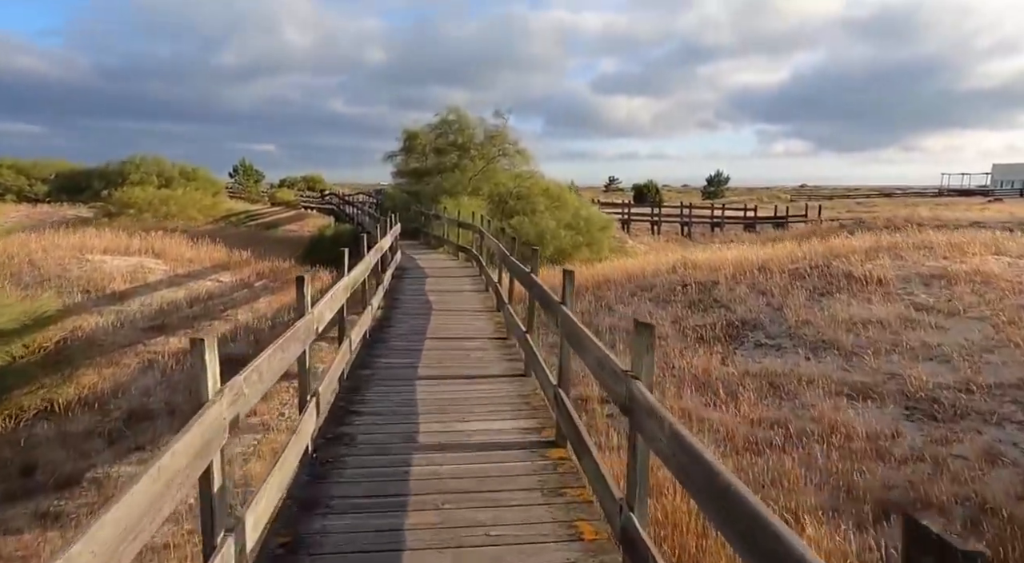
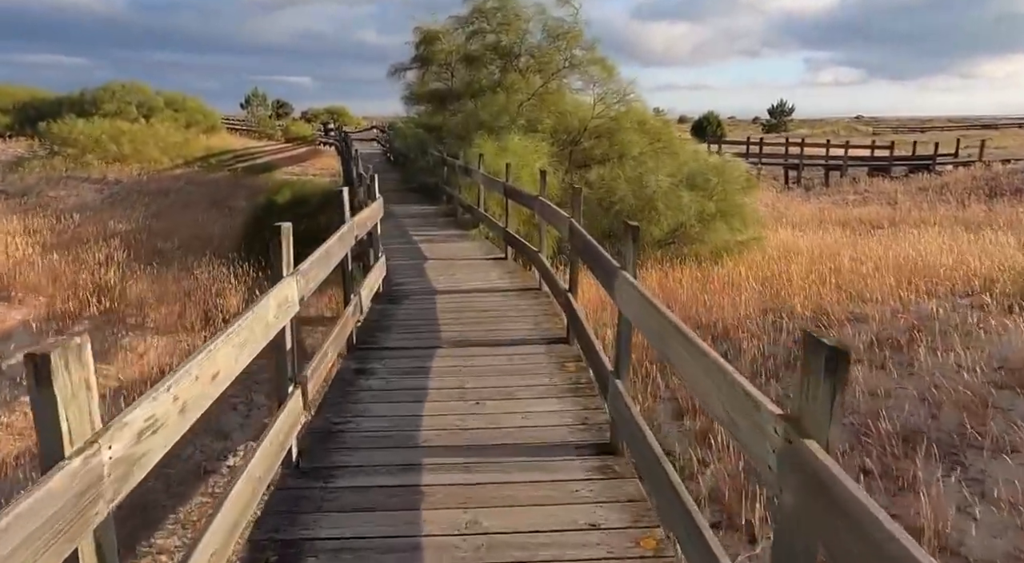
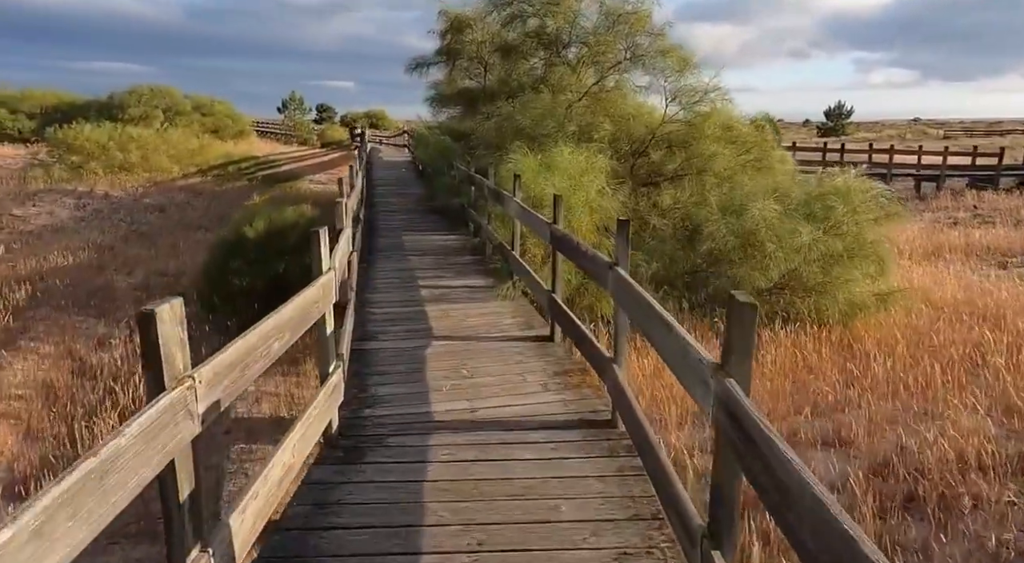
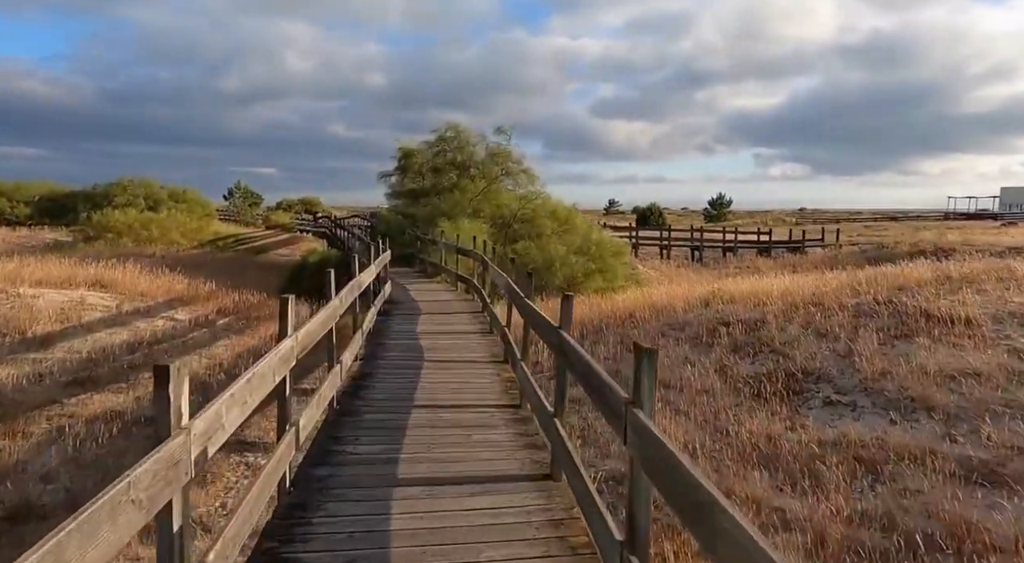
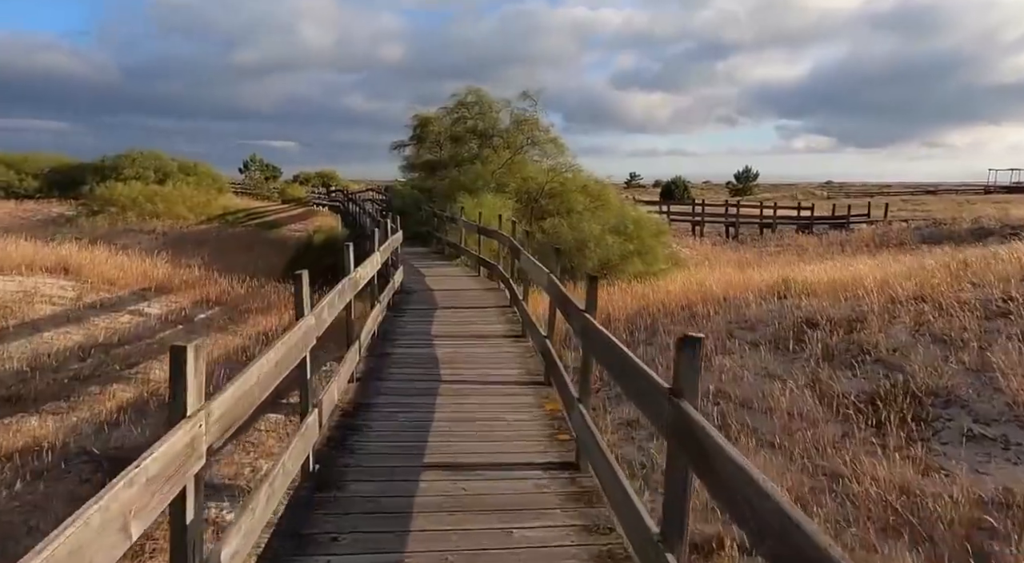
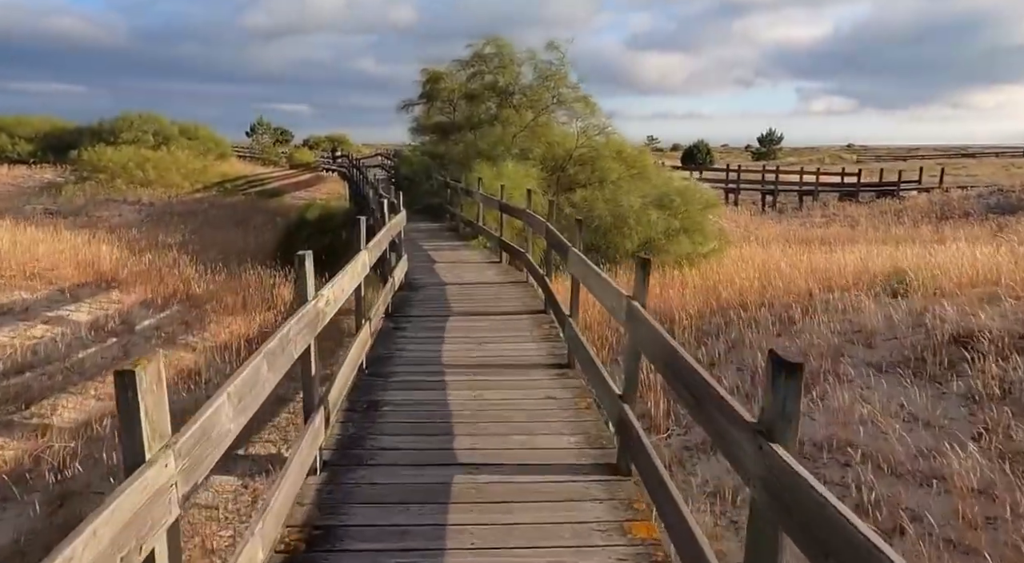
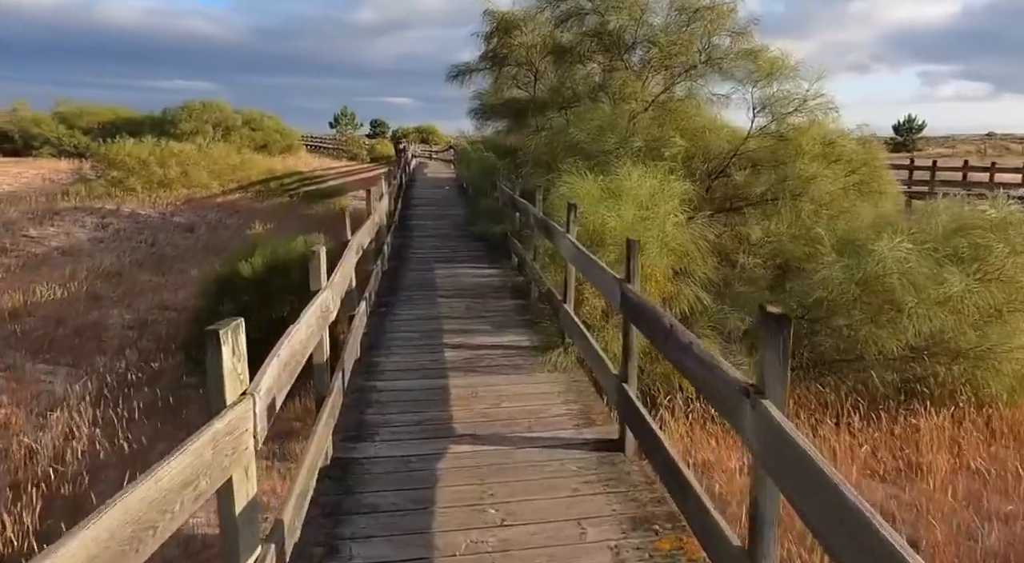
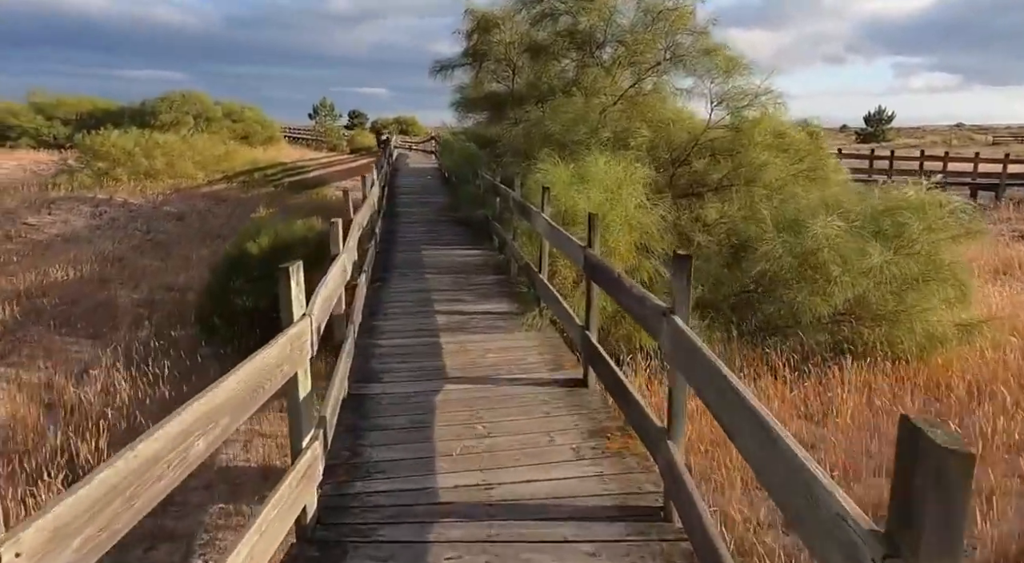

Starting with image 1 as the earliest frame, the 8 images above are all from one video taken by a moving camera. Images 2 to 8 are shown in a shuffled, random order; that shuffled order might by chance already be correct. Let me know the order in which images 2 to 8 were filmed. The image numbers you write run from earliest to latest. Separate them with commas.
4, 5, 6, 2, 3, 8, 7
